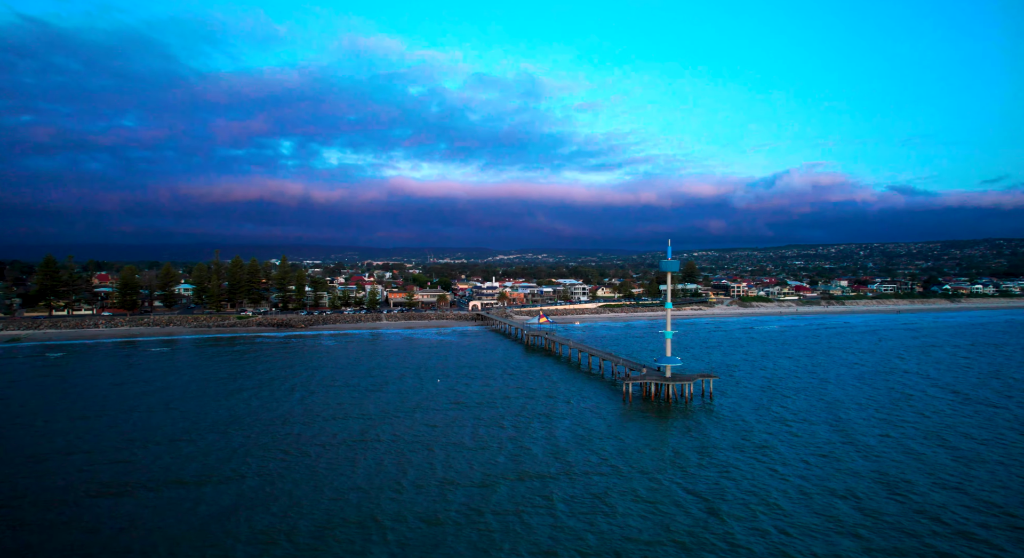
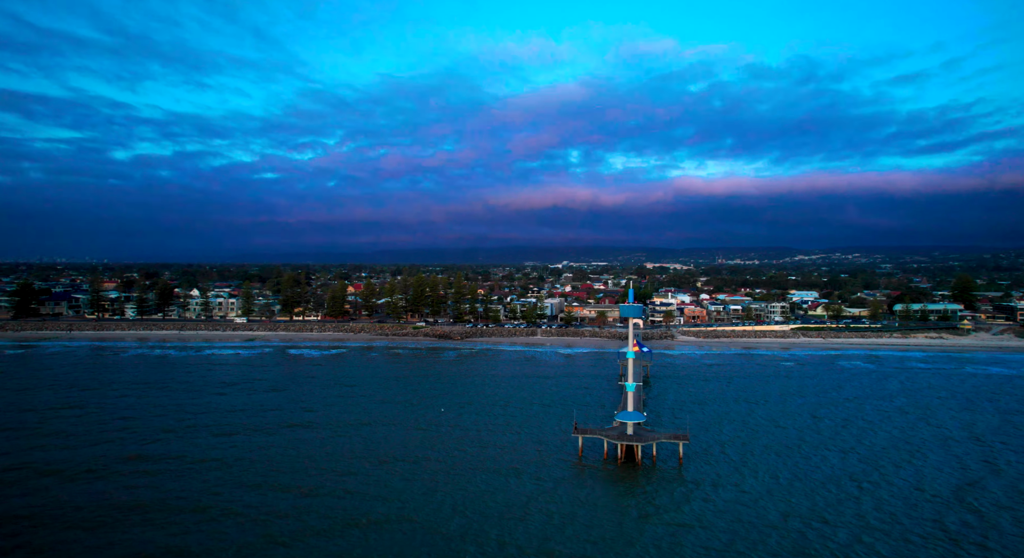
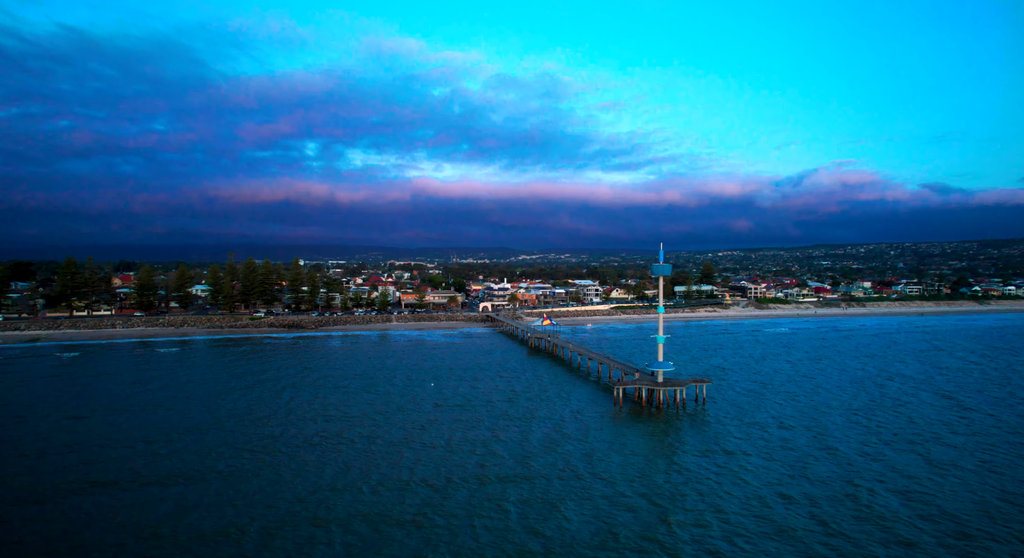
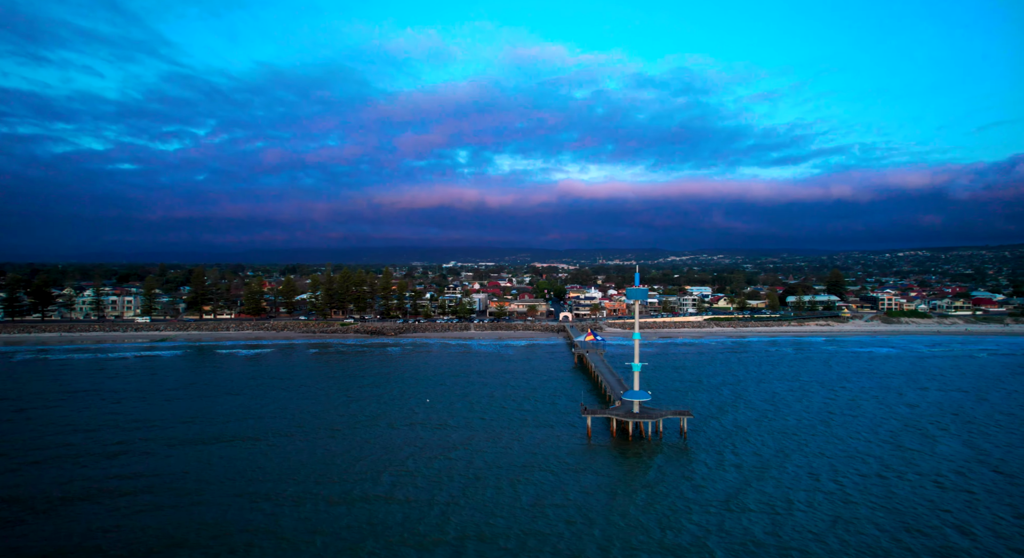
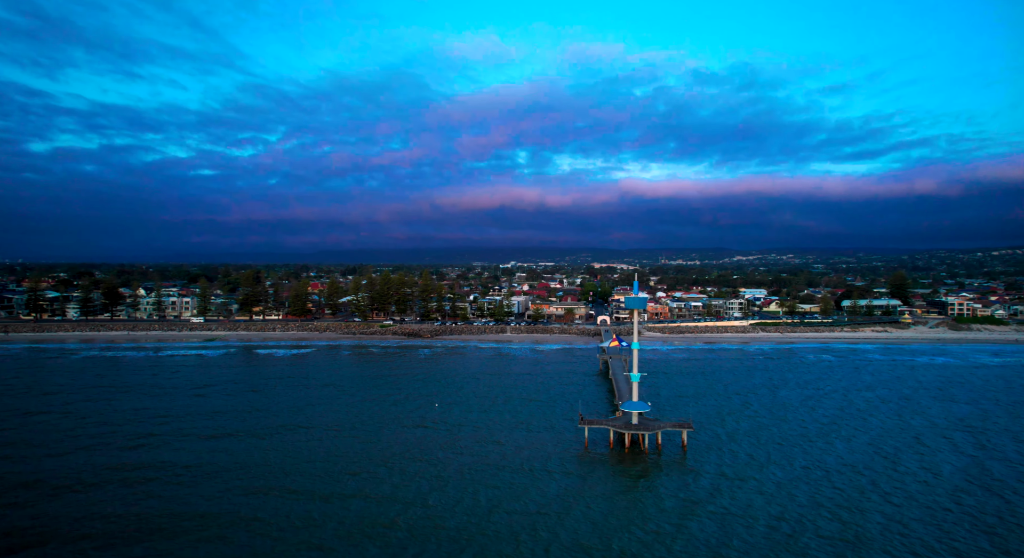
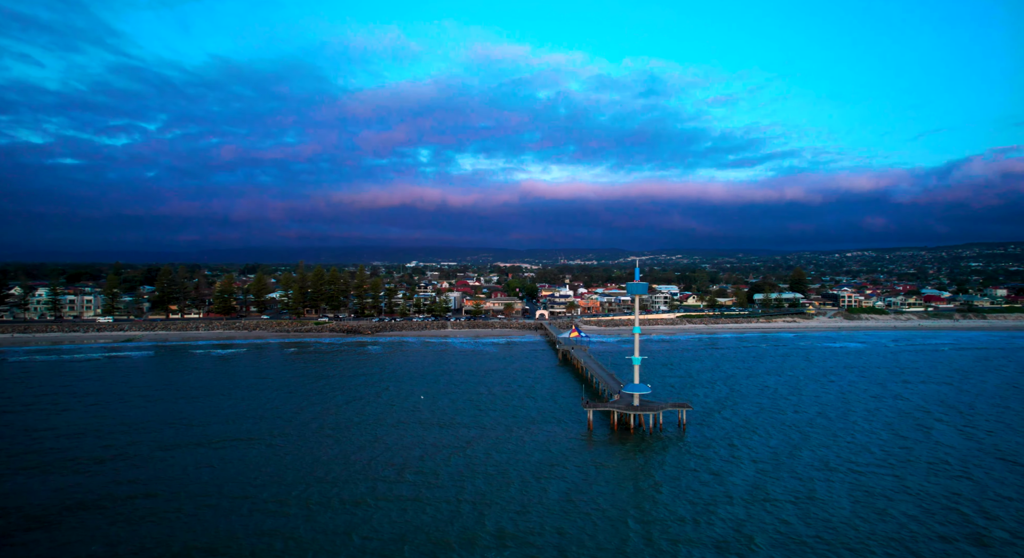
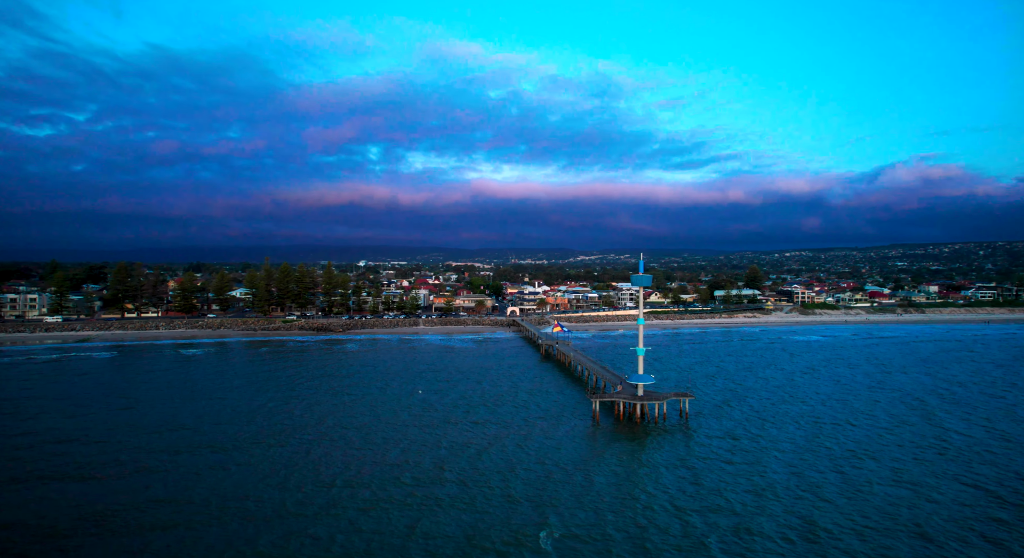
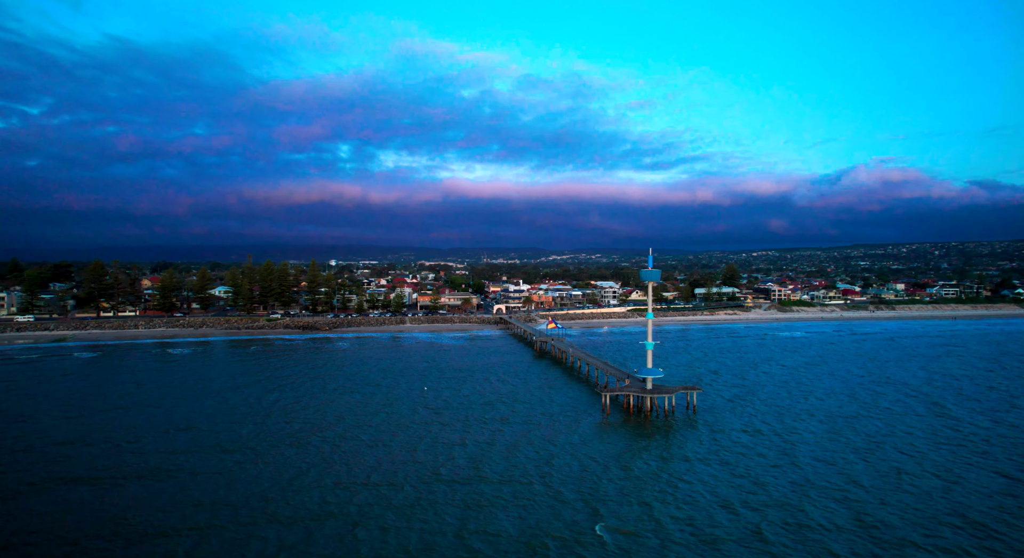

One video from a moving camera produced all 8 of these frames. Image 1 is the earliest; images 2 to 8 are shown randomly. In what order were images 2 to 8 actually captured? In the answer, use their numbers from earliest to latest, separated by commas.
3, 8, 7, 6, 4, 5, 2
